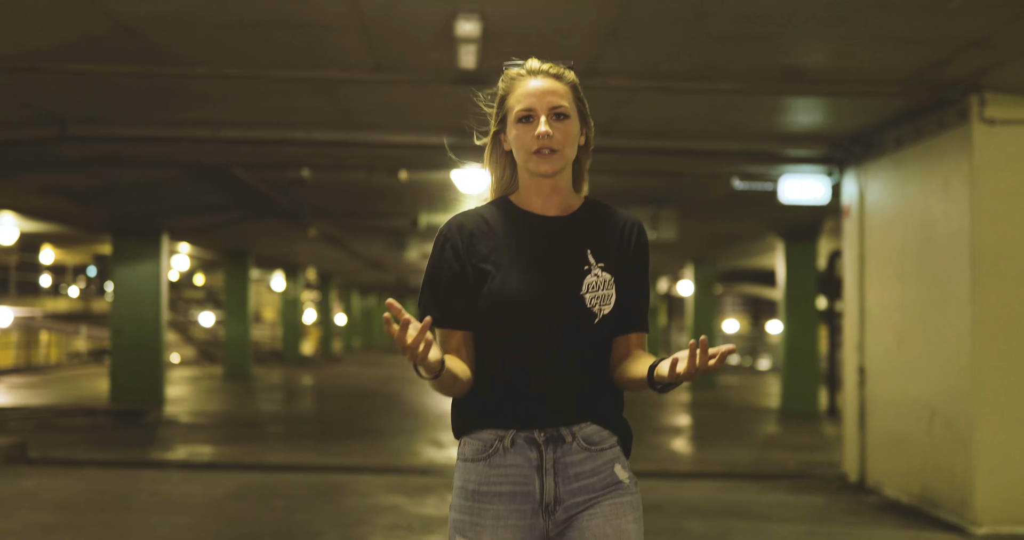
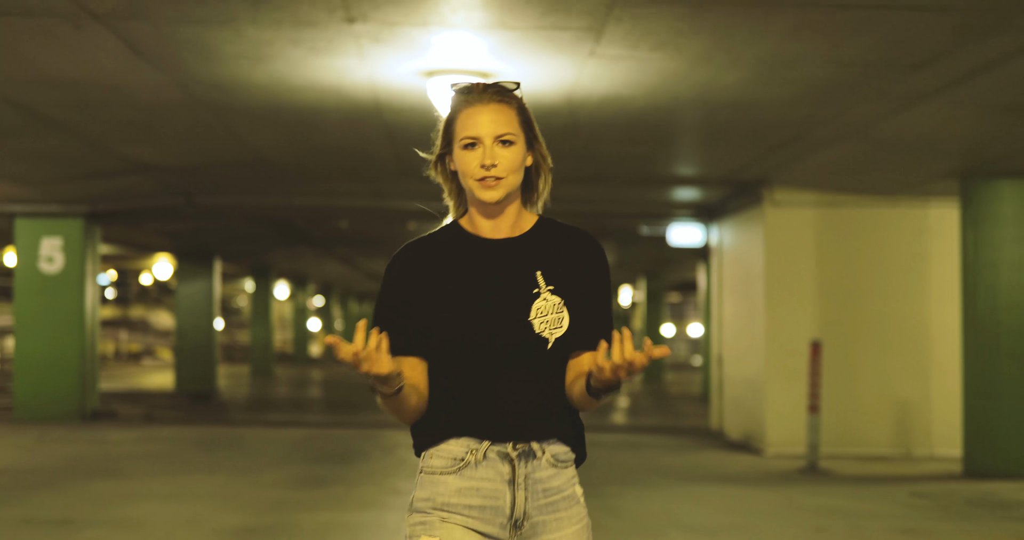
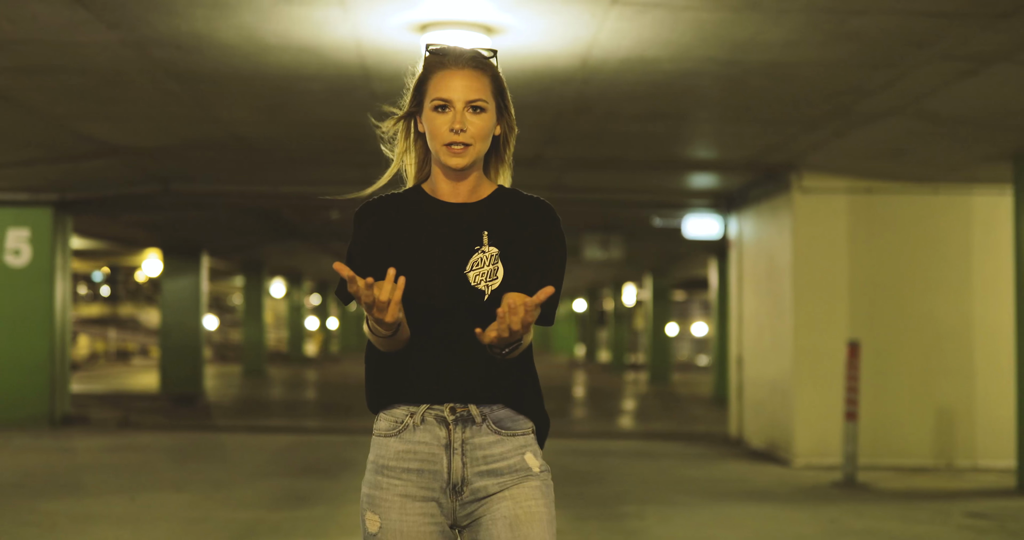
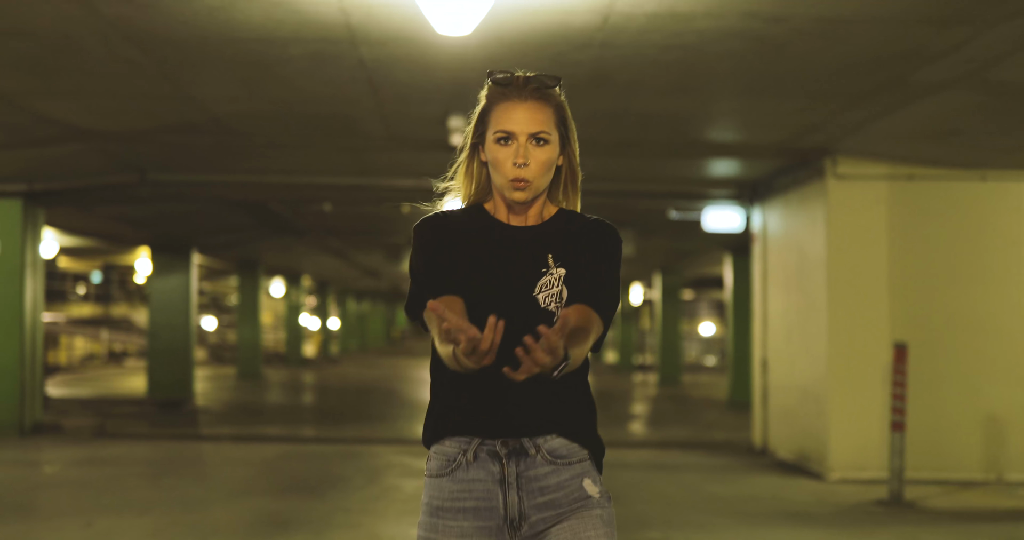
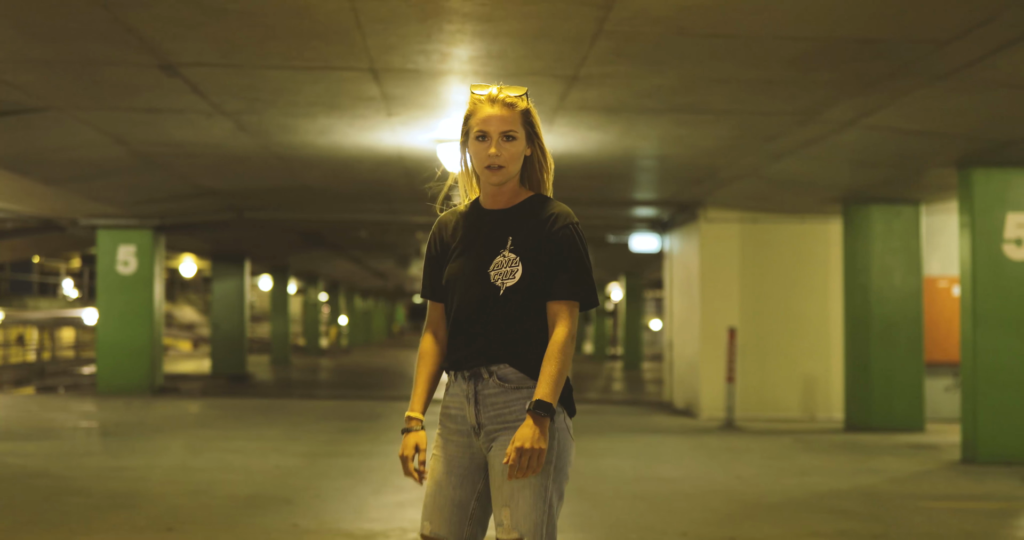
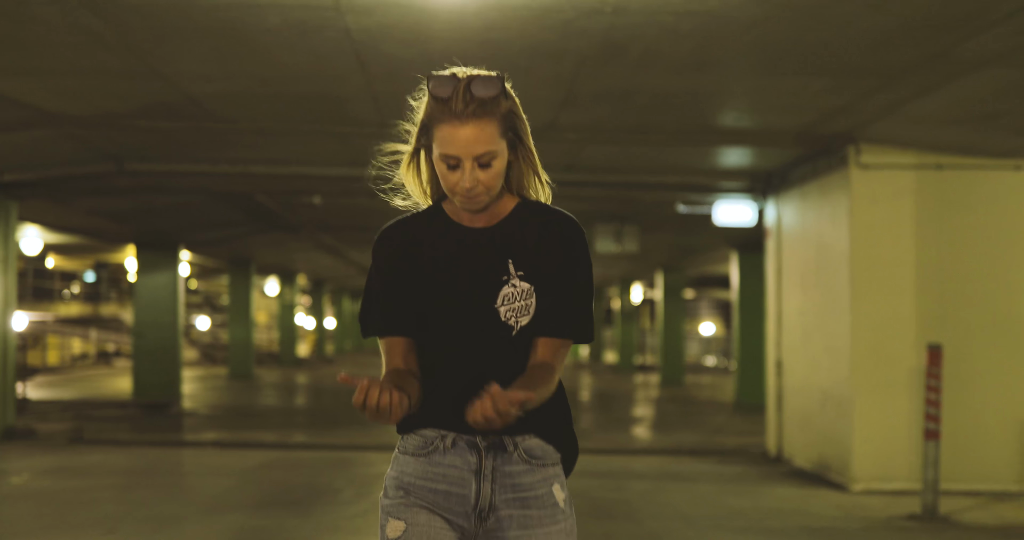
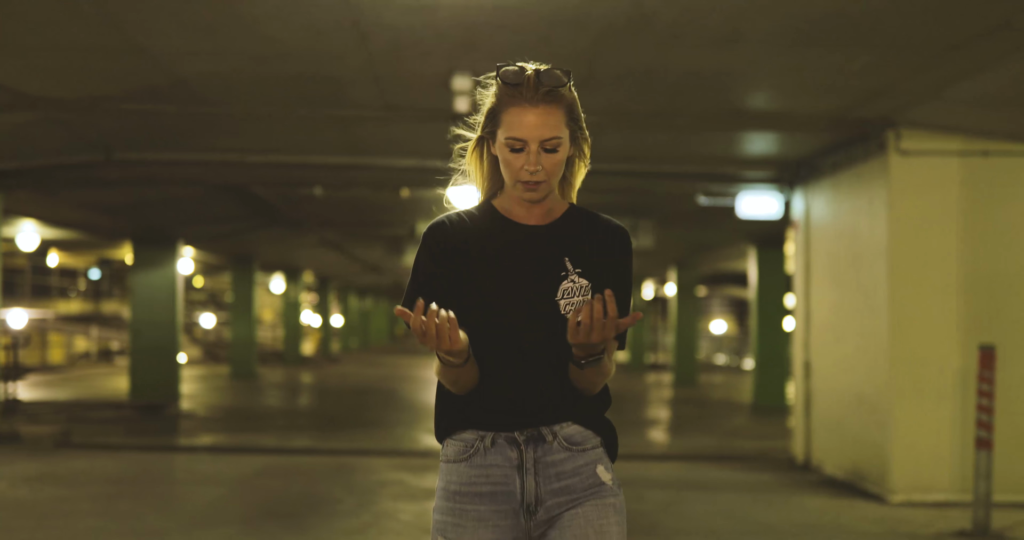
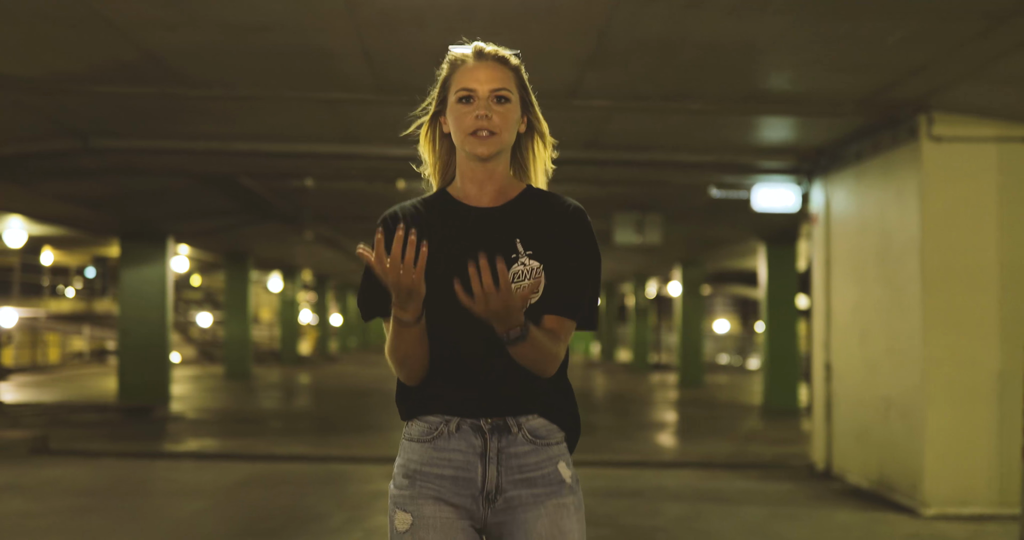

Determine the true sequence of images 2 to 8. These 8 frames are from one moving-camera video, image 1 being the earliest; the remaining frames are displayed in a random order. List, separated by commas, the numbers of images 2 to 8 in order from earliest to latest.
8, 7, 6, 4, 3, 2, 5
